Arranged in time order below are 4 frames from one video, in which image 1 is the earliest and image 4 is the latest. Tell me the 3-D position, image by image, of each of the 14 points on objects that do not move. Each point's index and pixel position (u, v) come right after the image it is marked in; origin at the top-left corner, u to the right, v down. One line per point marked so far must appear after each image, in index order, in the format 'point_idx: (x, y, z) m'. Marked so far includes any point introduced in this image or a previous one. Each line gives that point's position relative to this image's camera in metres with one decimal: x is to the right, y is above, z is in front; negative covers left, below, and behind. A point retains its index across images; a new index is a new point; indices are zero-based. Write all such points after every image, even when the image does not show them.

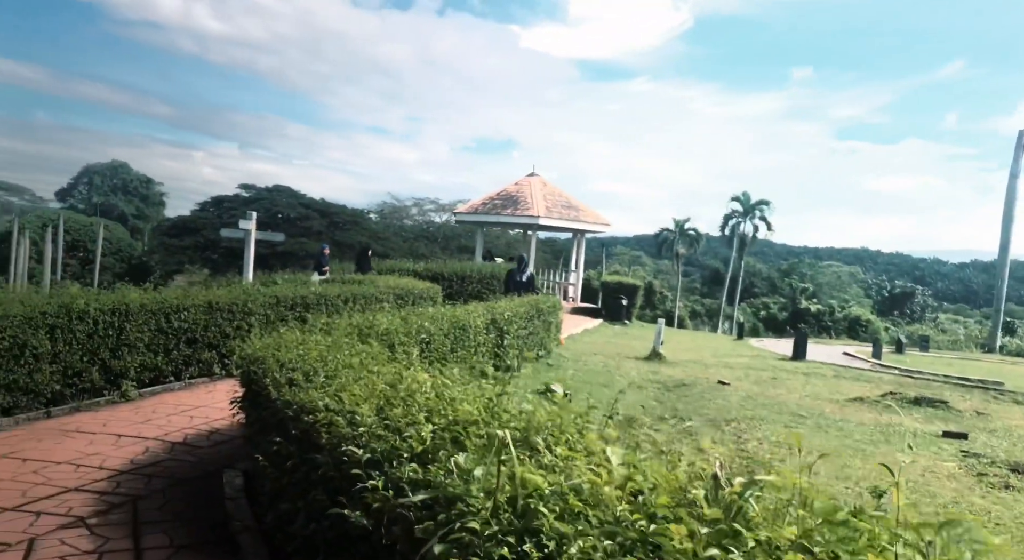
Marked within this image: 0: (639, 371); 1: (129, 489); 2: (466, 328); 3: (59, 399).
0: (+2.1, -1.5, +14.6) m
1: (-2.5, -1.4, +5.7) m
2: (-0.5, -0.6, +10.1) m
3: (-4.5, -1.2, +8.5) m
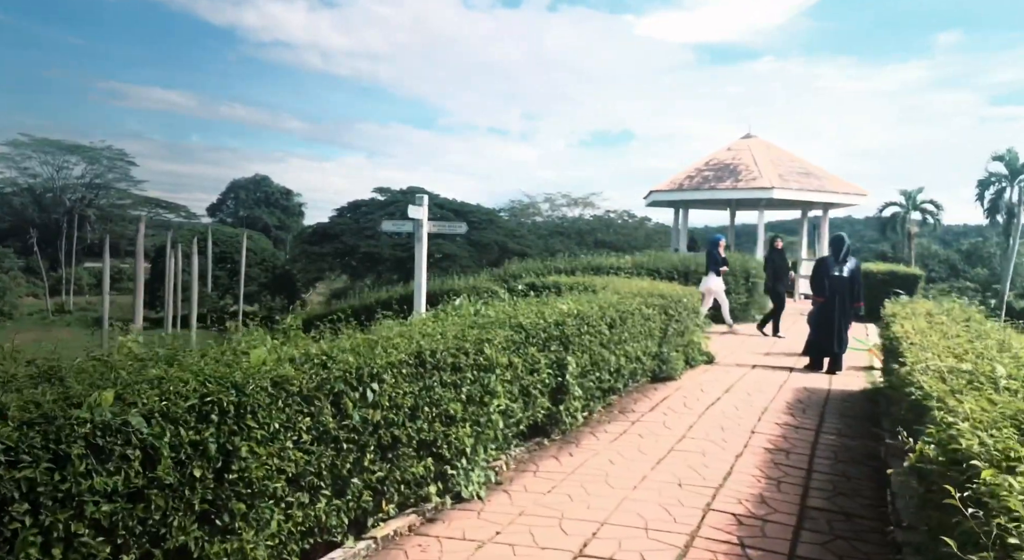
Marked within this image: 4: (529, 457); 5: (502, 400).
0: (+5.9, -1.4, +7.8) m
1: (0.0, -1.5, -0.3) m
2: (+2.6, -0.6, +3.7) m
3: (-1.5, -1.4, +2.8) m
4: (+0.1, -1.4, +6.7) m
5: (-0.1, -0.8, +5.9) m
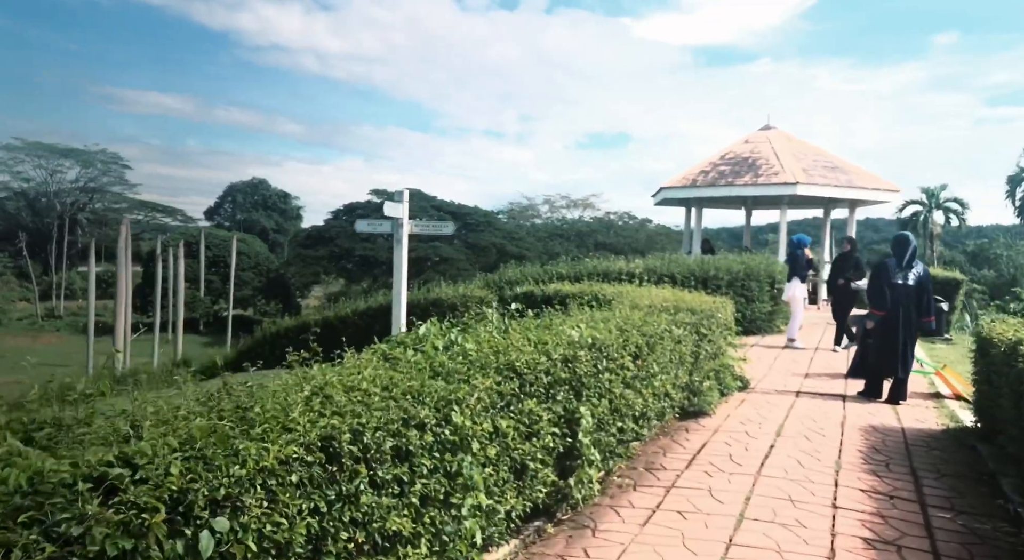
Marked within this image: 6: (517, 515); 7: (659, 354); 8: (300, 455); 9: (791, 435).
0: (+5.8, -1.5, +5.7) m
1: (-0.1, -1.6, -2.4) m
2: (+2.5, -0.7, +1.6) m
3: (-1.6, -1.5, +0.7) m
4: (+0.1, -1.5, +4.5) m
5: (-0.1, -0.9, +3.8) m
6: (0.0, -1.2, +4.5) m
7: (+1.2, -0.6, +6.9) m
8: (-0.6, -0.5, +2.6) m
9: (+2.4, -1.4, +7.6) m
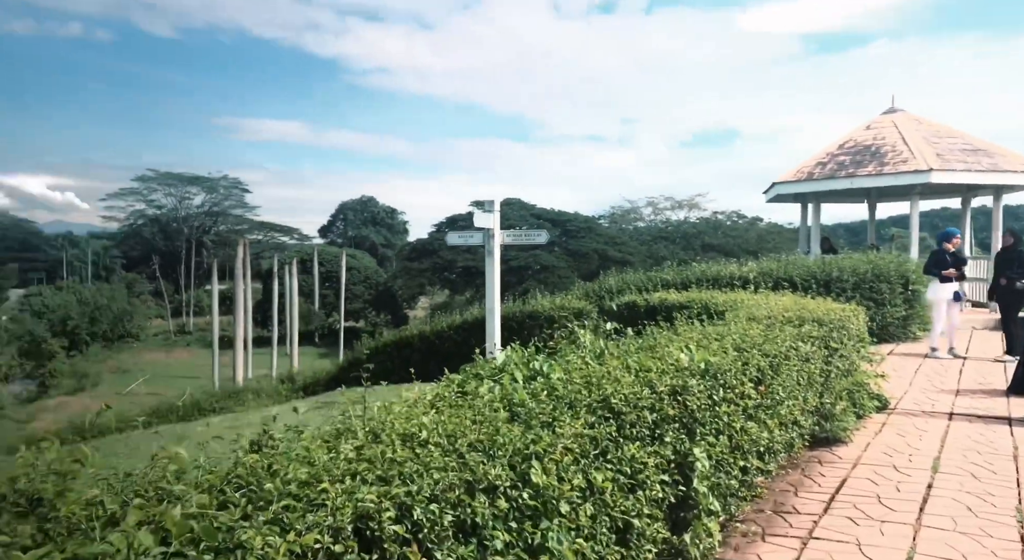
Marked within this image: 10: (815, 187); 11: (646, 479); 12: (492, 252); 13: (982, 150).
0: (+6.3, -1.4, +4.1) m
1: (-0.5, -1.6, -3.2) m
2: (+2.5, -0.7, +0.5) m
3: (-1.6, -1.6, 0.0) m
4: (+0.5, -1.6, +3.7) m
5: (+0.2, -1.0, +3.0) m
6: (+0.4, -1.3, +3.6) m
7: (+1.8, -0.6, +5.9) m
8: (-0.4, -0.6, +1.9) m
9: (+3.2, -1.4, +6.5) m
10: (+6.8, +2.0, +19.4) m
11: (+0.6, -0.9, +3.7) m
12: (-0.3, +0.4, +12.0) m
13: (+10.3, +2.8, +19.2) m
